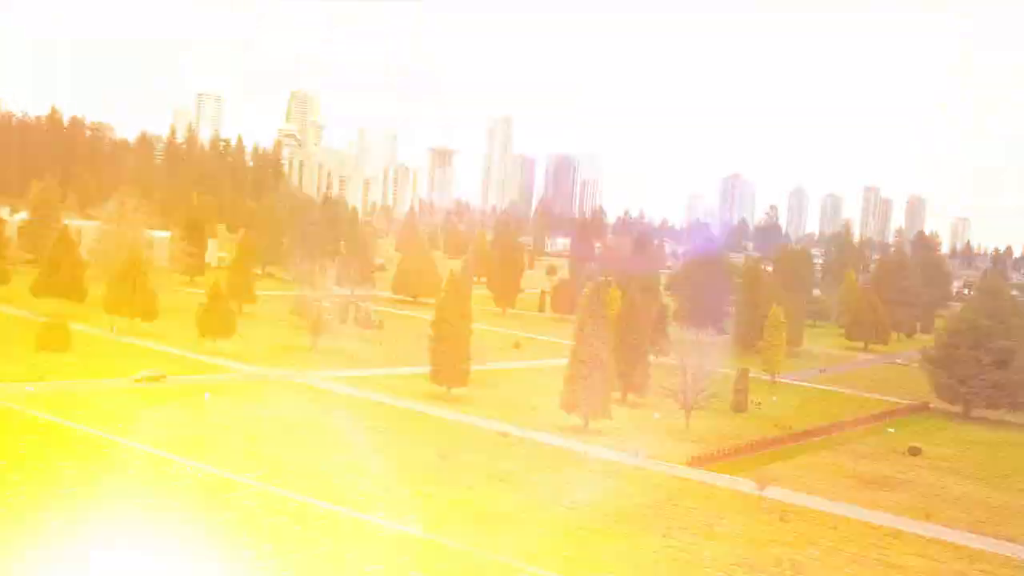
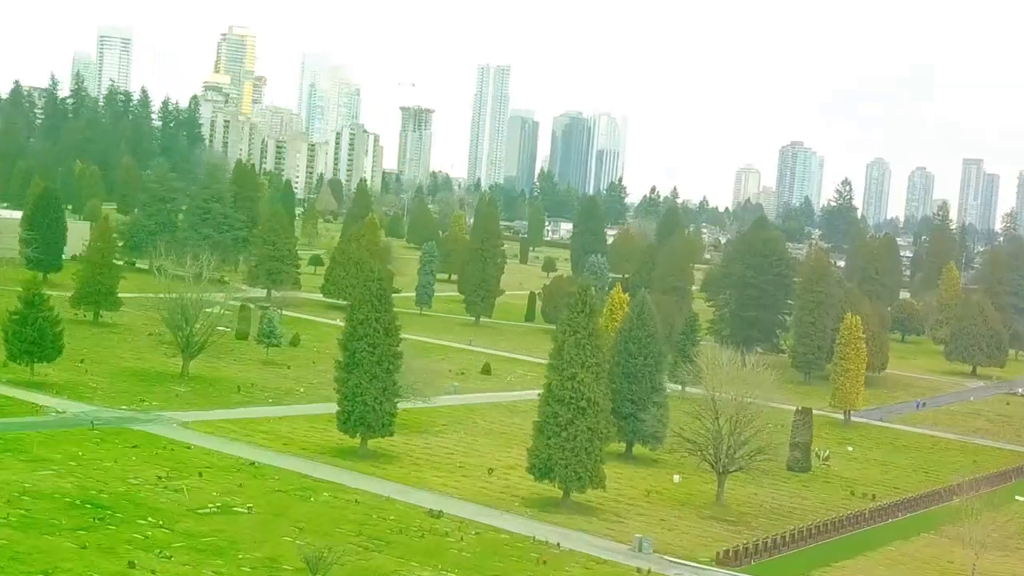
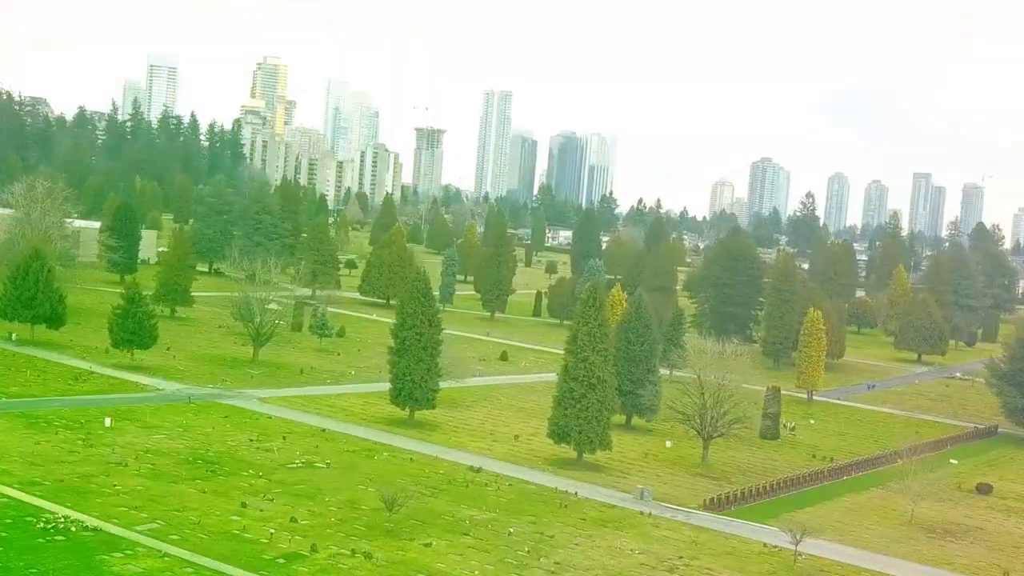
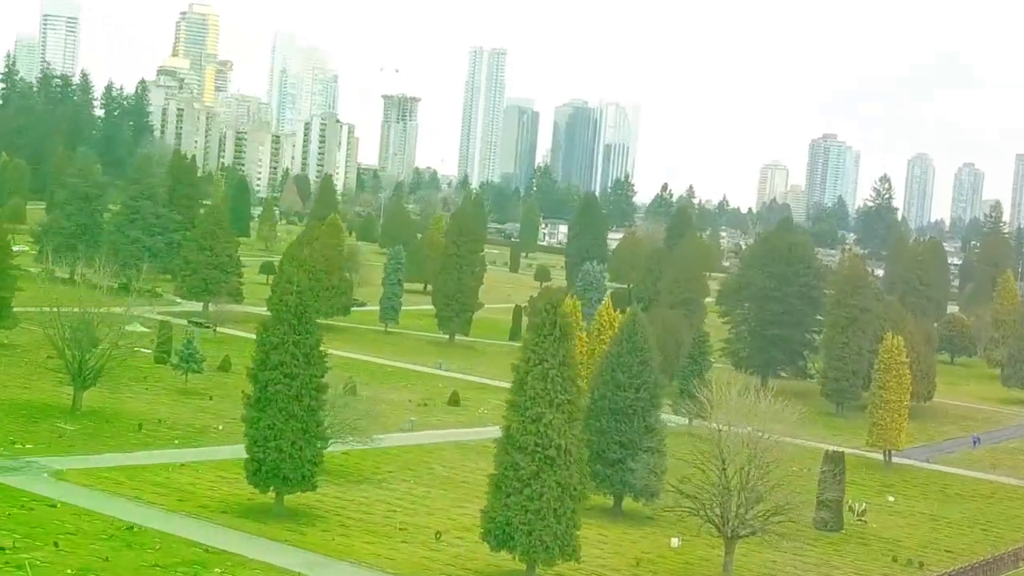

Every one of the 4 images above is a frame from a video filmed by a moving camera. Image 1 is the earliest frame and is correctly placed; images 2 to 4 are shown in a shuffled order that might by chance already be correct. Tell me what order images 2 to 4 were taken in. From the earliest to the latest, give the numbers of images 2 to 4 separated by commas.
3, 2, 4
